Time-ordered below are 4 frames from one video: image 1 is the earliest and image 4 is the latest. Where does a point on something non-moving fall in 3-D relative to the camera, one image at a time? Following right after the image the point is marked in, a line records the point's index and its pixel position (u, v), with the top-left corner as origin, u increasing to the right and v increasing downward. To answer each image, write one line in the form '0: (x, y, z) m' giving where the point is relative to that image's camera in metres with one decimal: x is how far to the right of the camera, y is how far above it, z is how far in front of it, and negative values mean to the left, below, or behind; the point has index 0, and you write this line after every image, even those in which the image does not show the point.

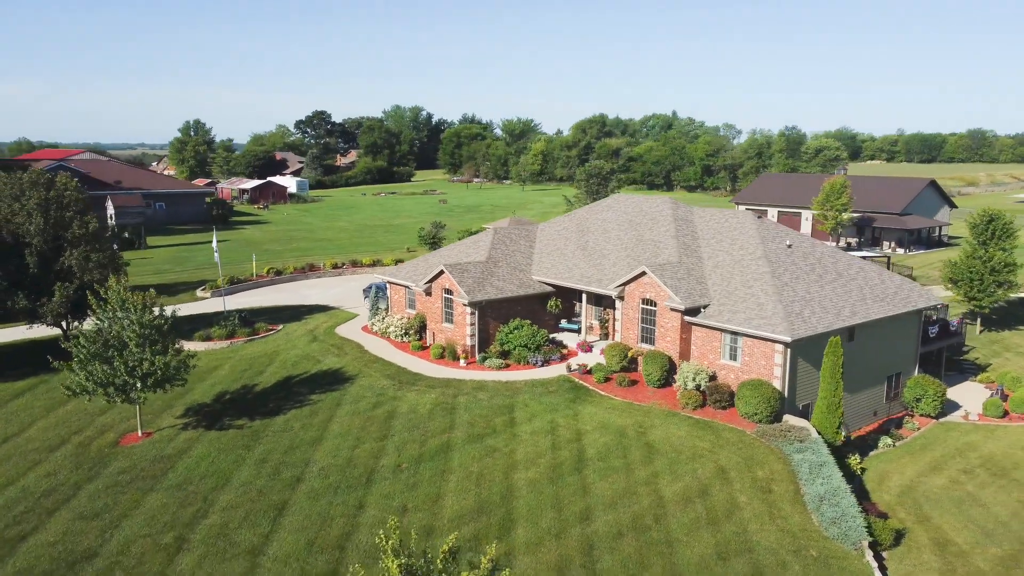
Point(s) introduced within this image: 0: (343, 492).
0: (-4.1, -4.9, +19.2) m
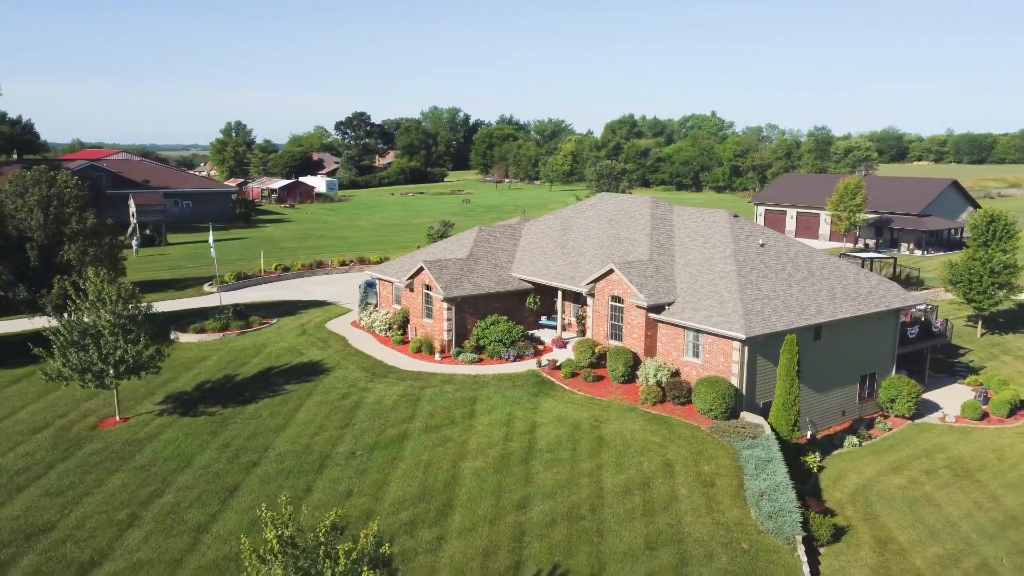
0: (-5.5, -4.7, +20.1) m
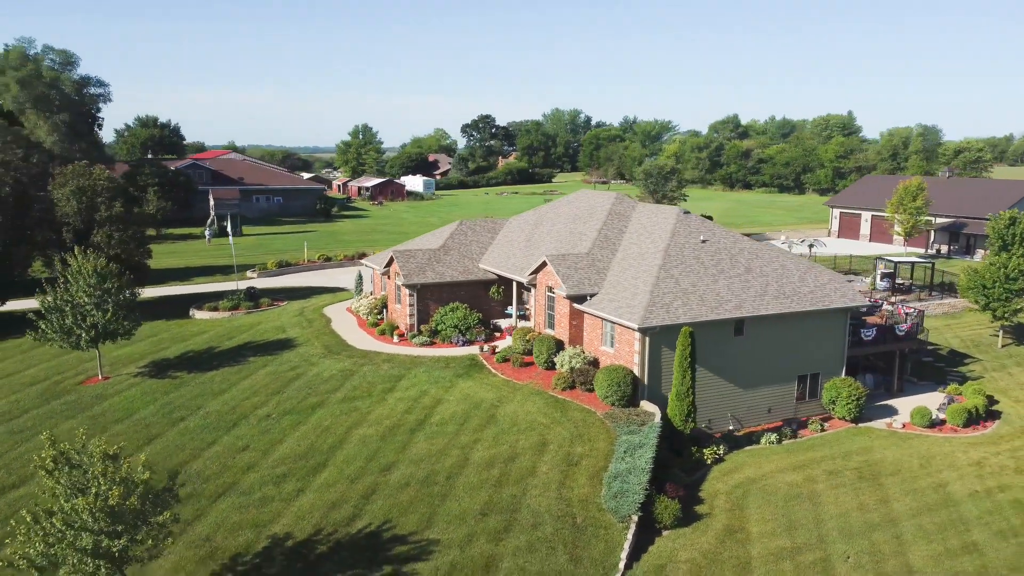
0: (-8.7, -4.1, +22.9) m
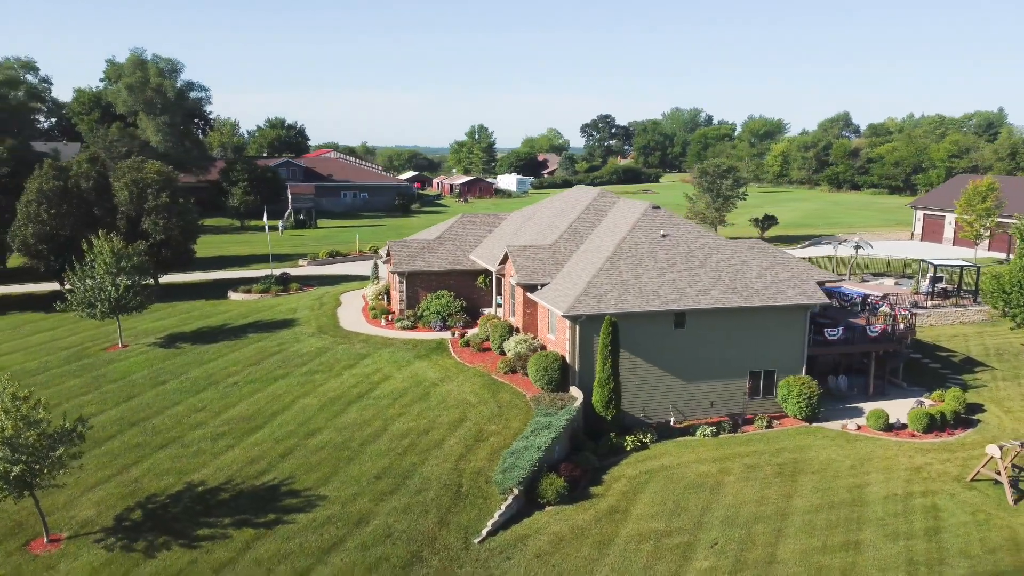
0: (-10.8, -3.4, +26.0) m
